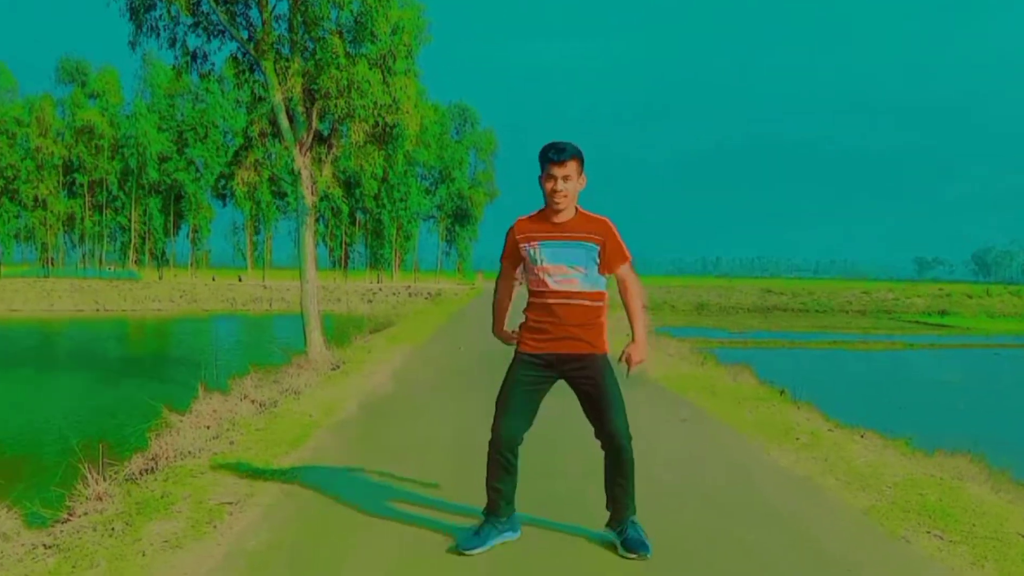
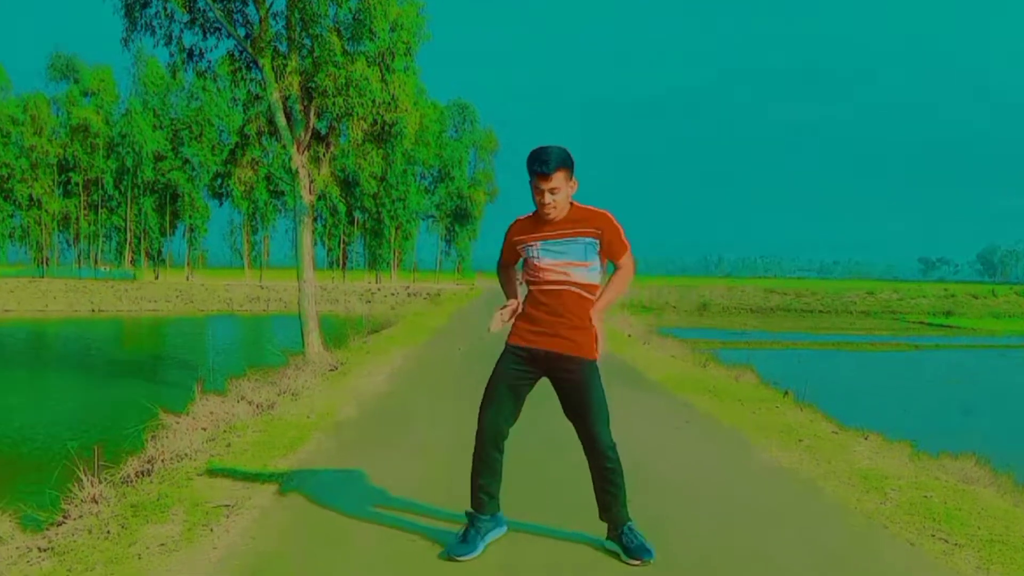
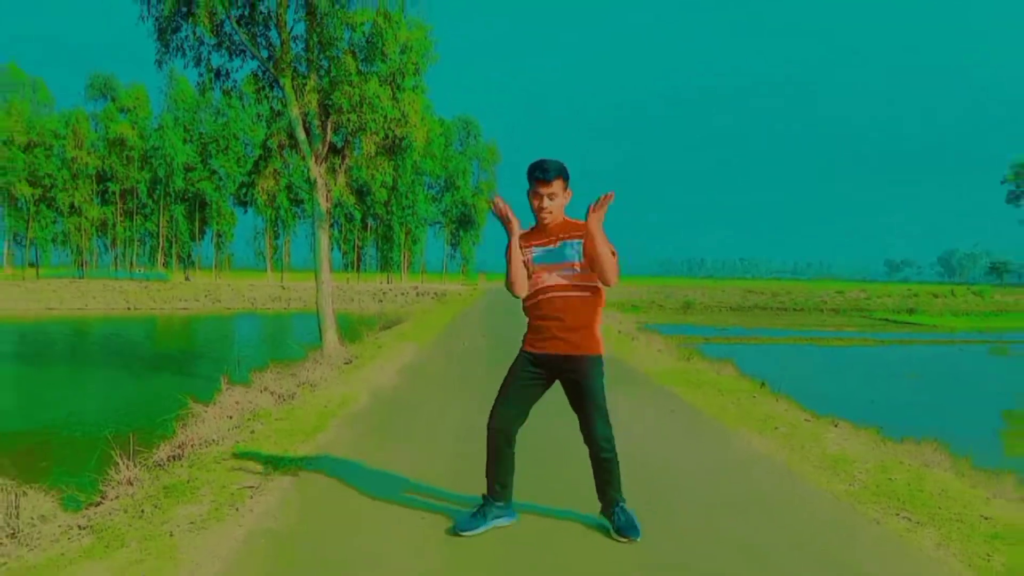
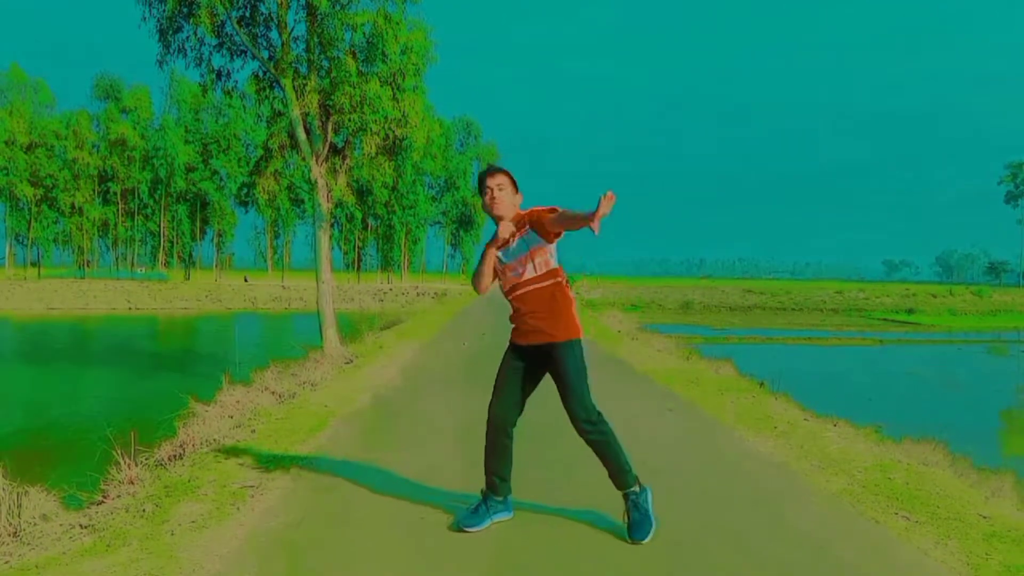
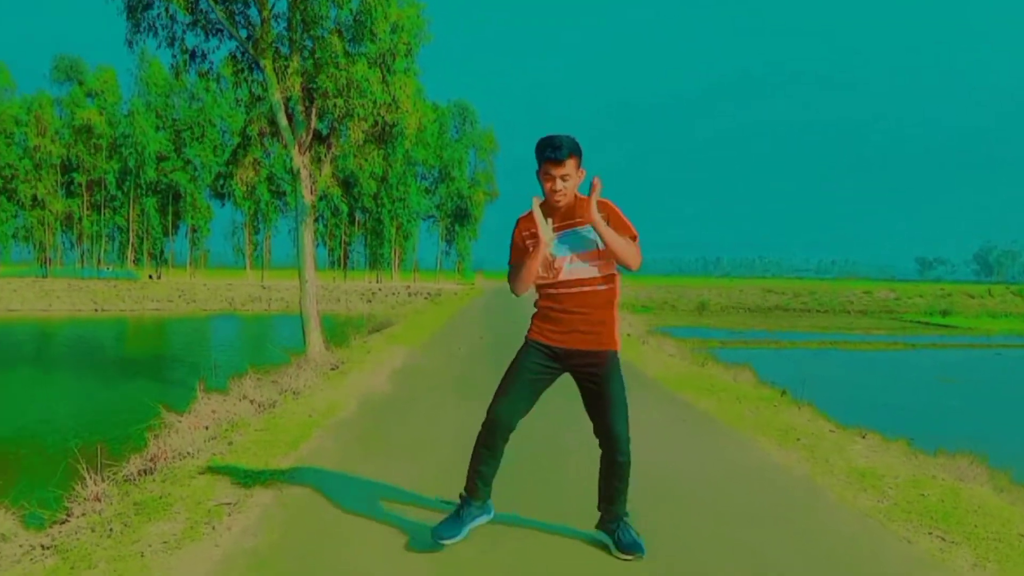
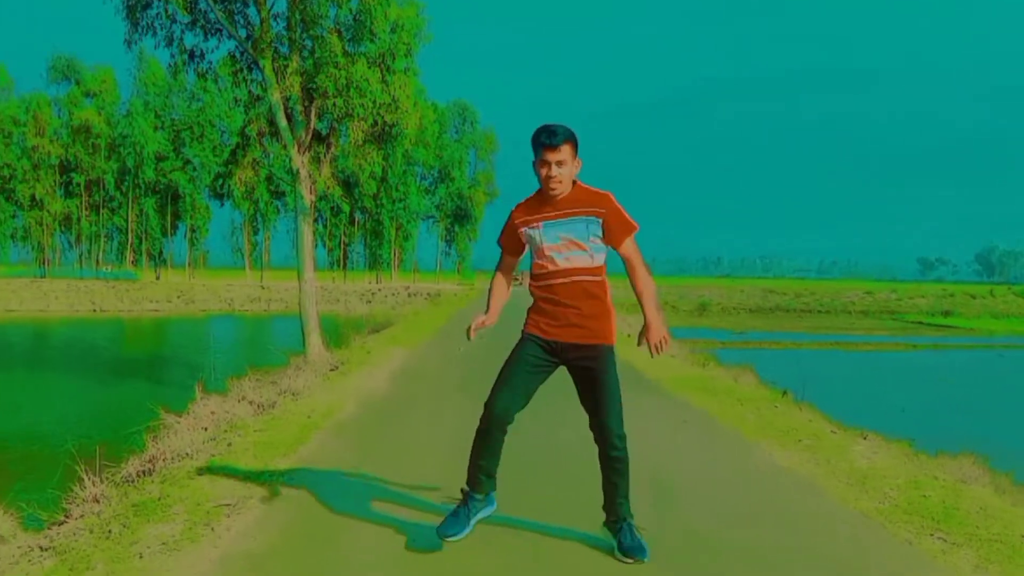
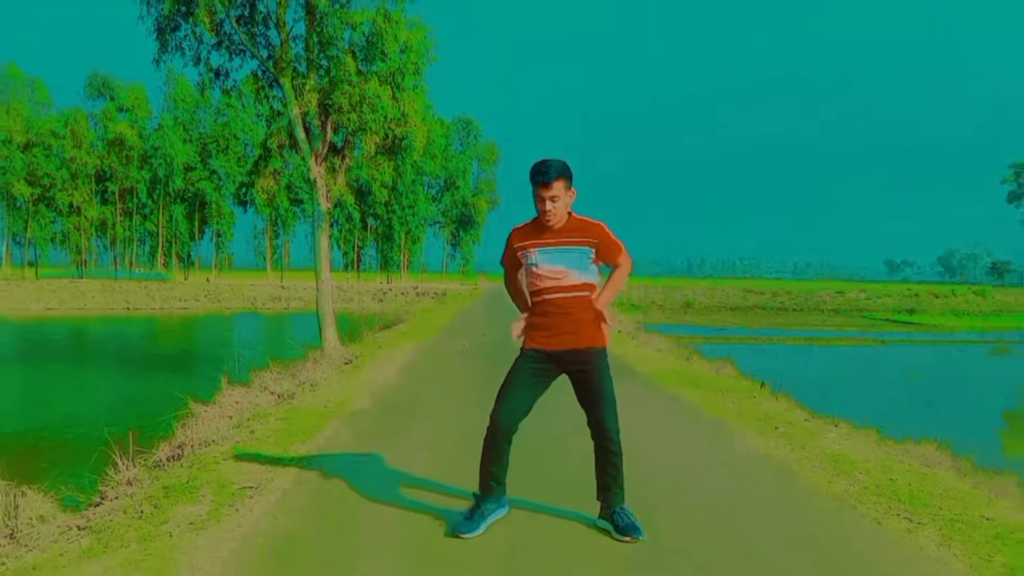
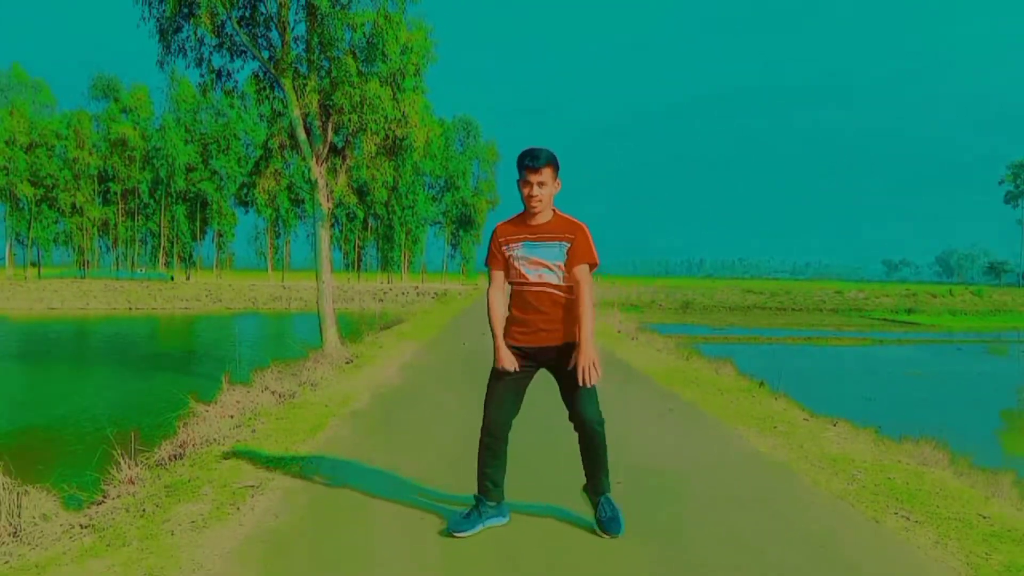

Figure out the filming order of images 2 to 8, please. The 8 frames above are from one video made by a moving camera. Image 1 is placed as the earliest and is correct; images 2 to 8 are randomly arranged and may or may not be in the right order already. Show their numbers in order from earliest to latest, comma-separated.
4, 2, 7, 6, 3, 5, 8
